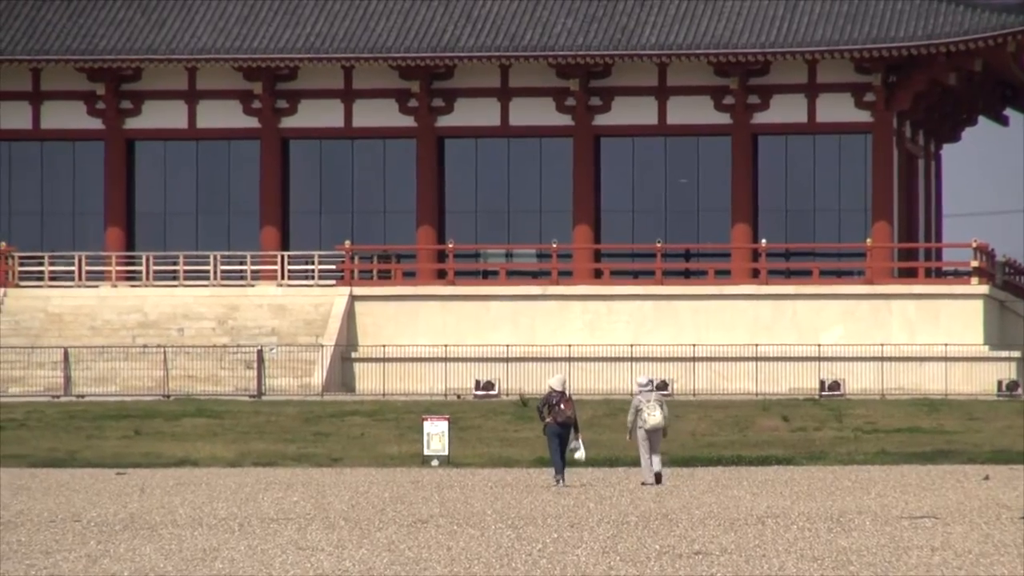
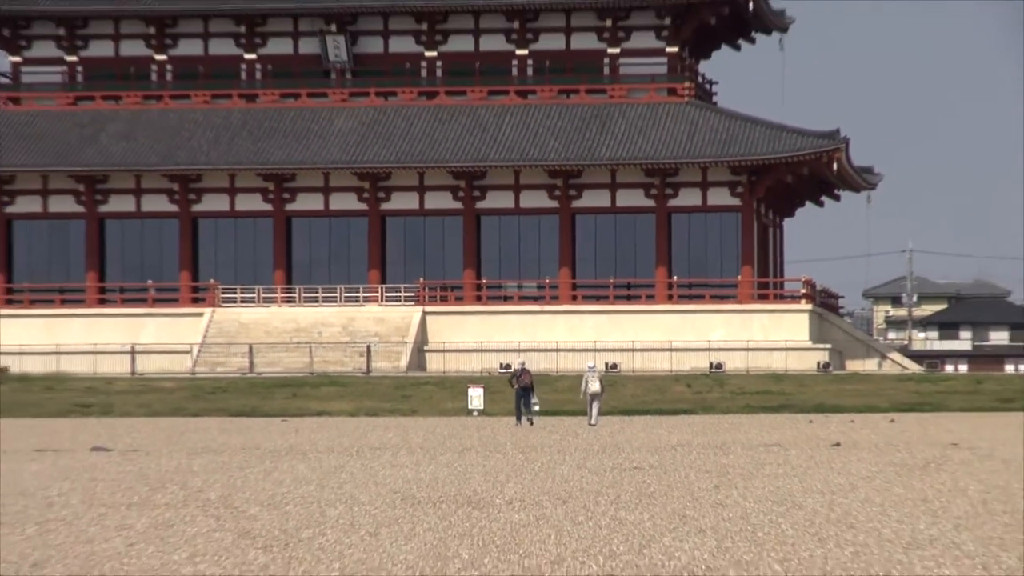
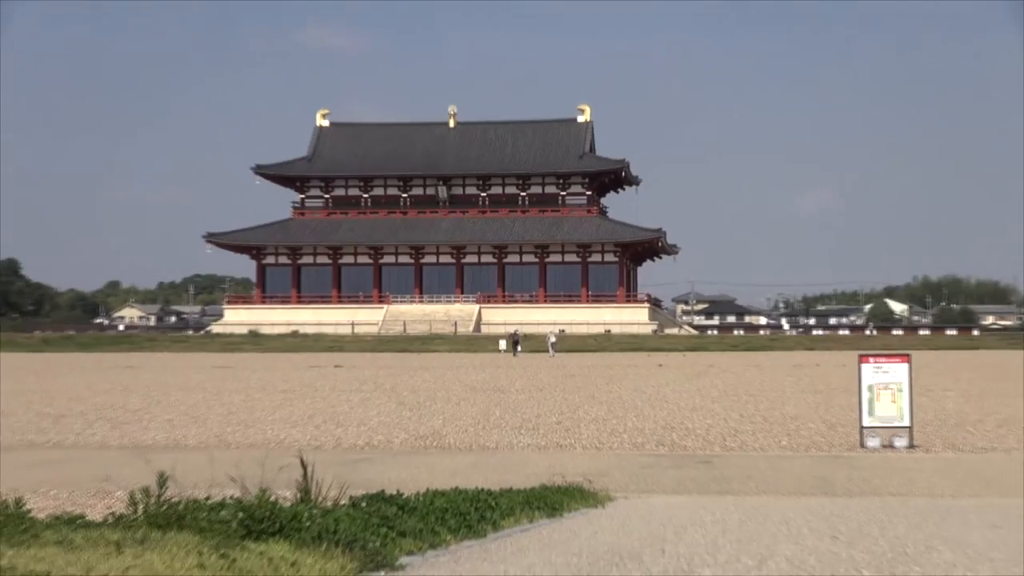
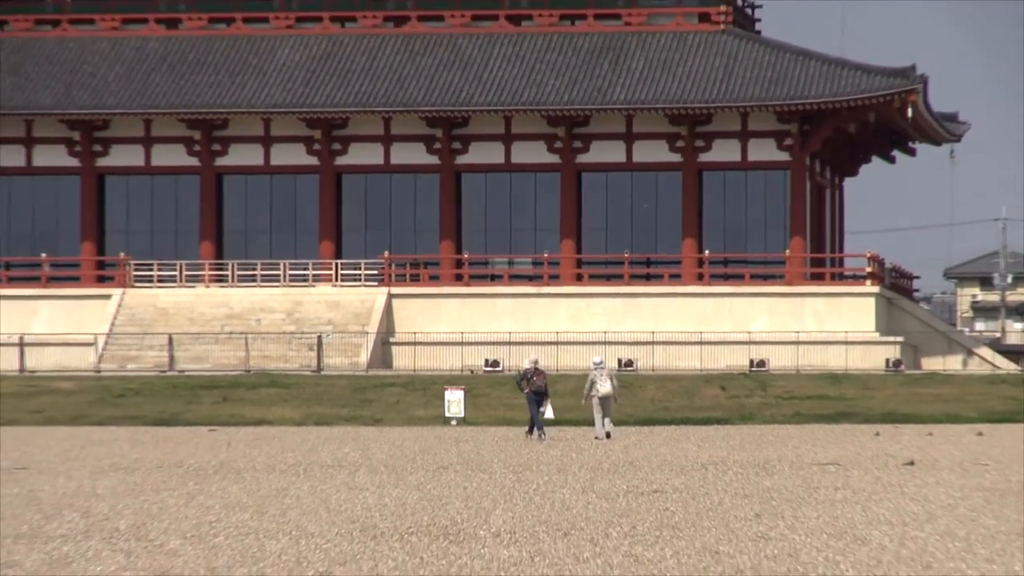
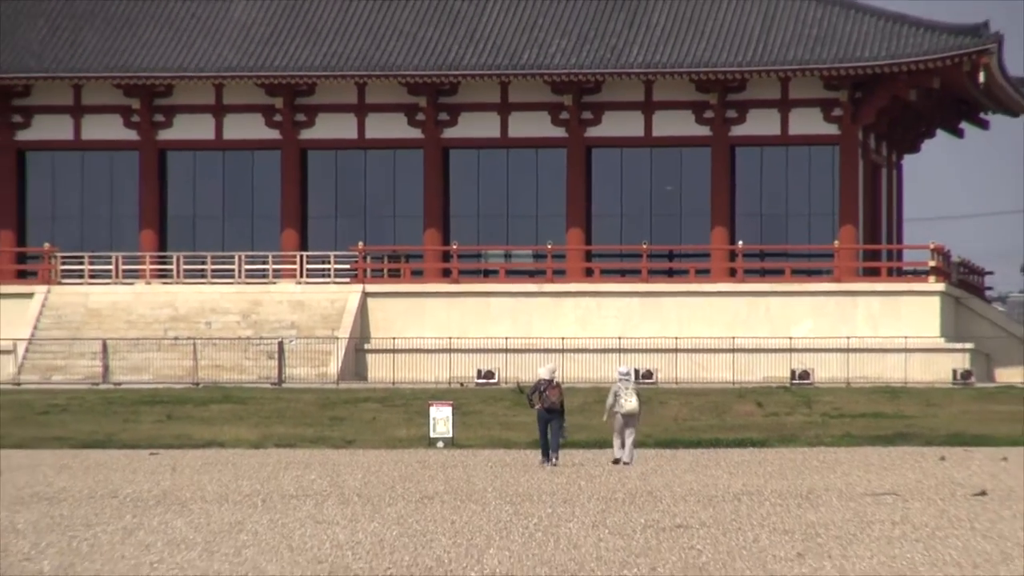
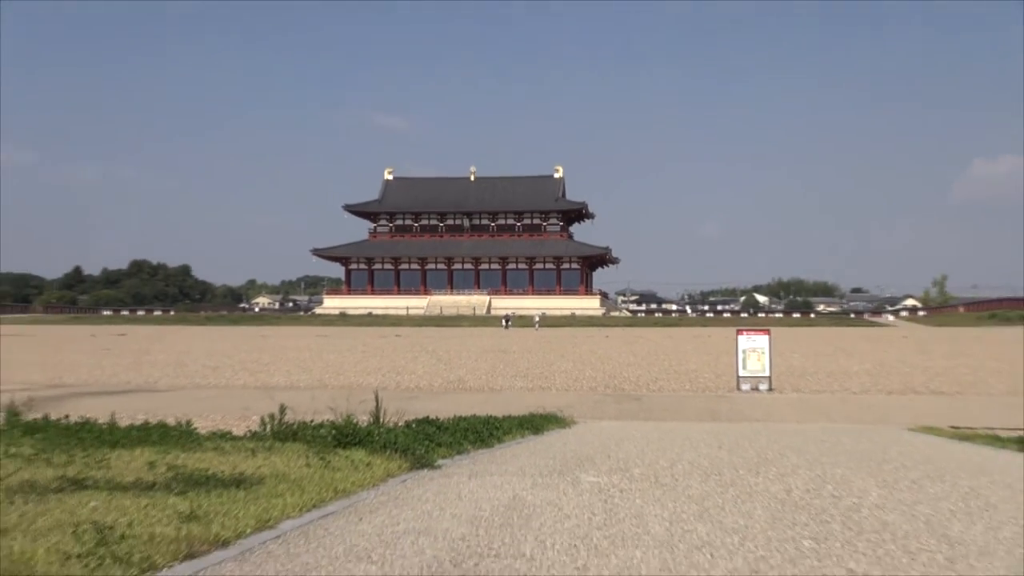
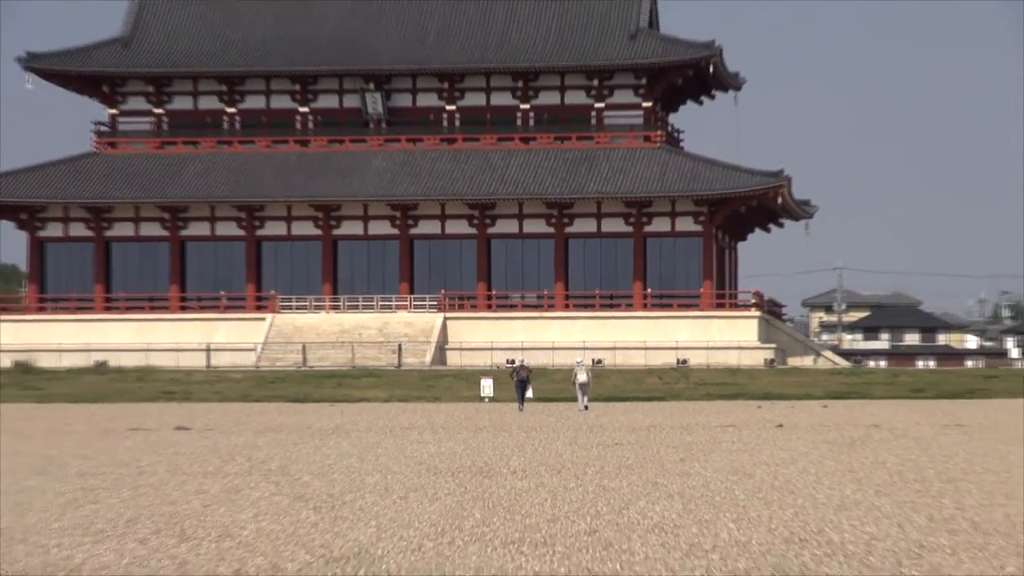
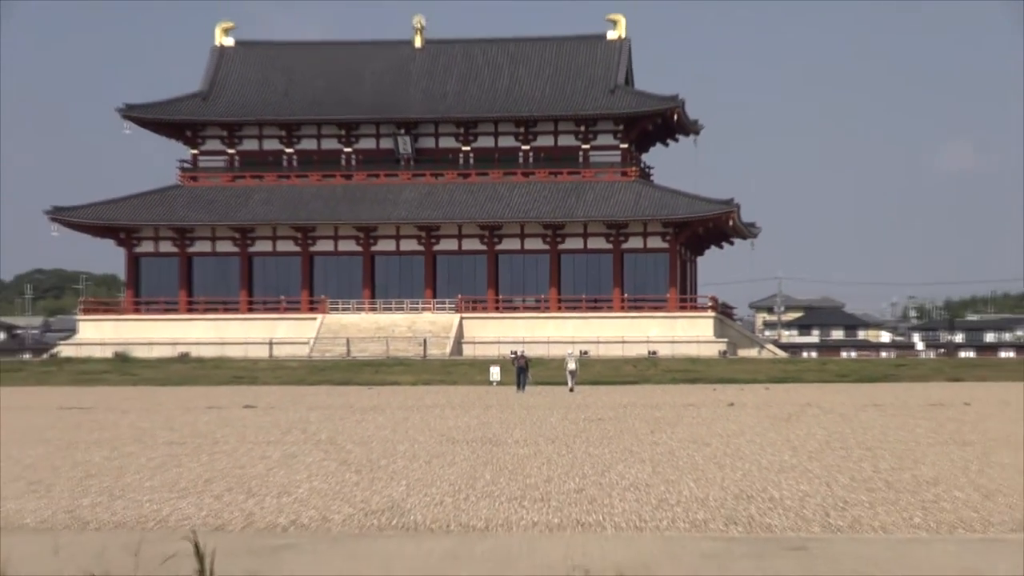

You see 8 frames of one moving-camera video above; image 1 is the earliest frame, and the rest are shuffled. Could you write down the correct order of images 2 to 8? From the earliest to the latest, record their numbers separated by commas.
5, 4, 2, 7, 8, 3, 6
